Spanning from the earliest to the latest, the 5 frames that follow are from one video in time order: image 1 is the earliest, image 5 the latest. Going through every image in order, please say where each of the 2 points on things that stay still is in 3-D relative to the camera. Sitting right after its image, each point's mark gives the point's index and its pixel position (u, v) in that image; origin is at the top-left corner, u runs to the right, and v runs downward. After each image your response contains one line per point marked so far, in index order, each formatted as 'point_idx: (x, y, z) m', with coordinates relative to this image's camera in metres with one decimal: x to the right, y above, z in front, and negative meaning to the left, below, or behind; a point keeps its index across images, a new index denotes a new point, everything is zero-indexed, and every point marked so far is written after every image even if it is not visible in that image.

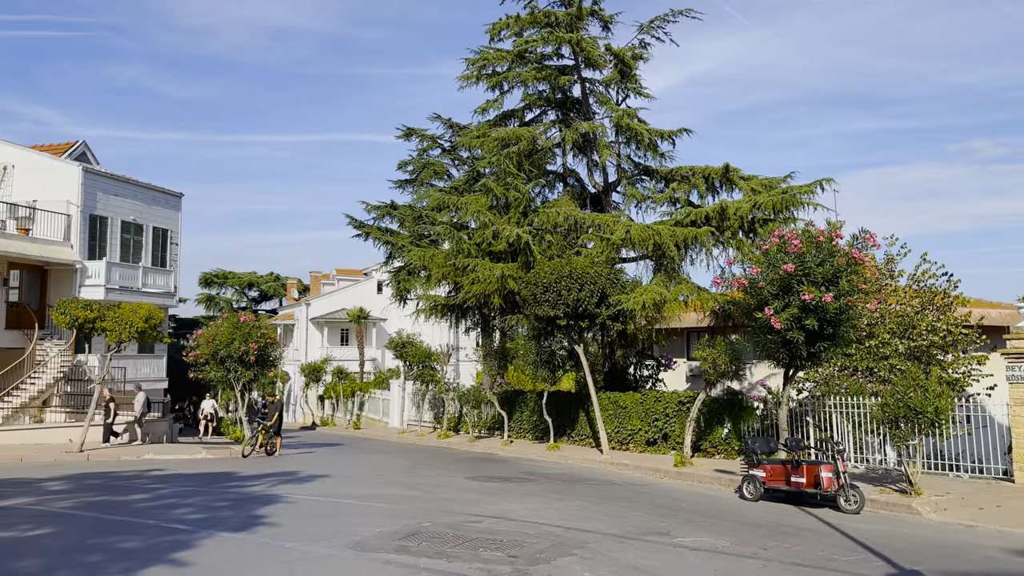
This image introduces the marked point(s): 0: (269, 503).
0: (-3.5, -3.1, +11.2) m
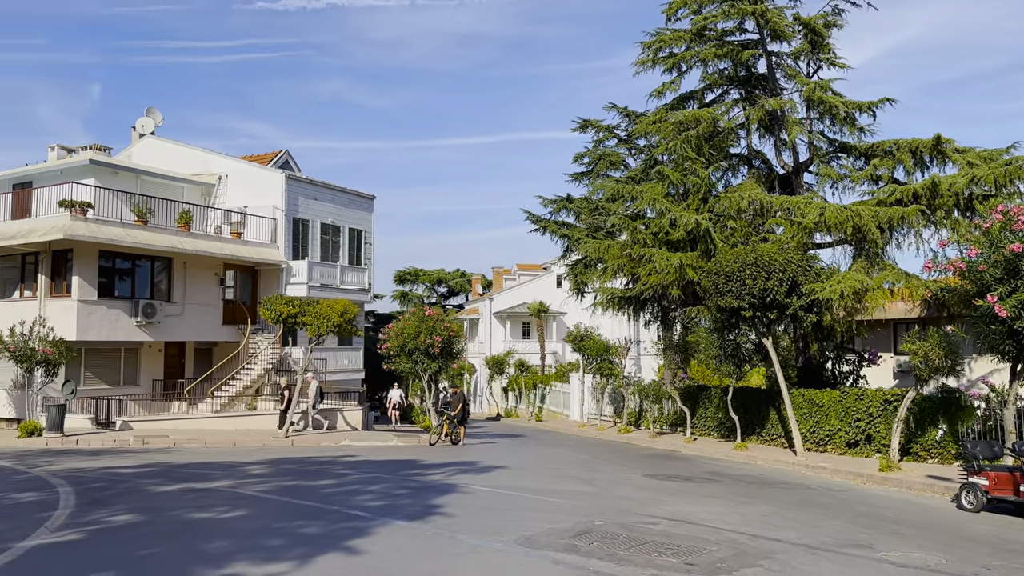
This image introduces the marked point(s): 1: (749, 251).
0: (-1.0, -3.0, +11.4) m
1: (+6.1, +0.9, +19.9) m
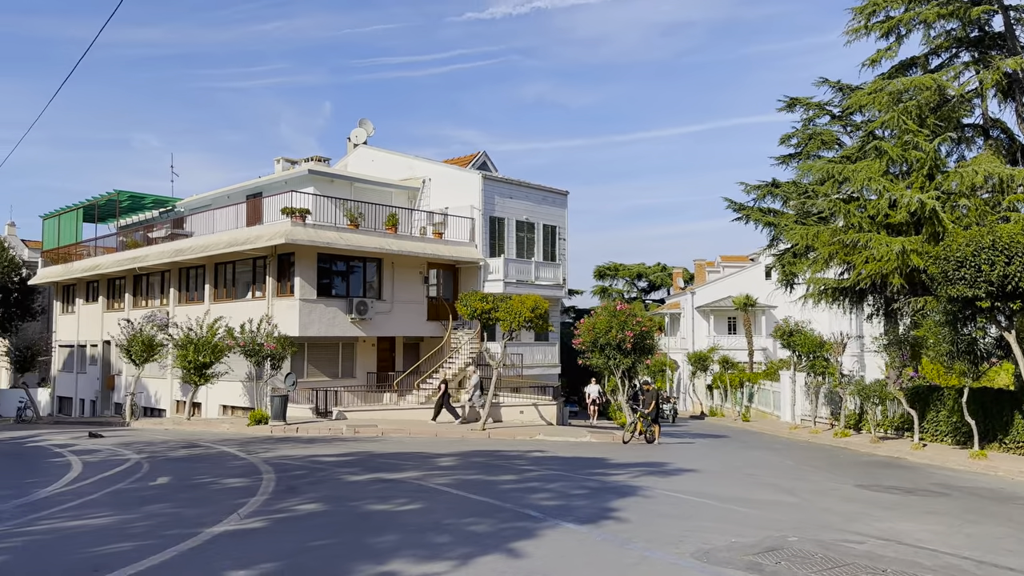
0: (+1.6, -2.9, +10.8) m
1: (+10.5, +1.2, +17.3) m
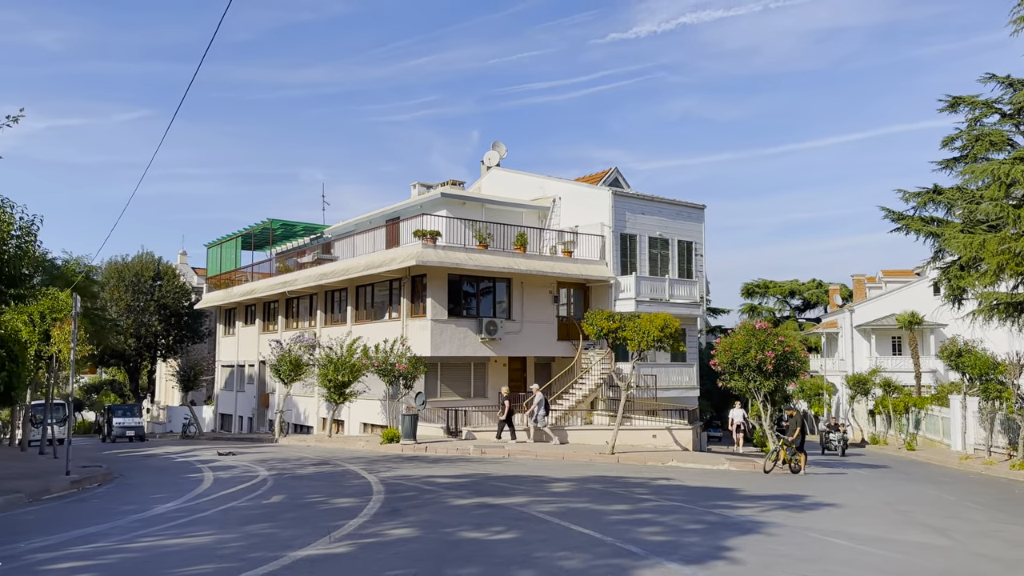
0: (+2.9, -3.1, +9.8) m
1: (+12.9, +1.0, +14.7) m
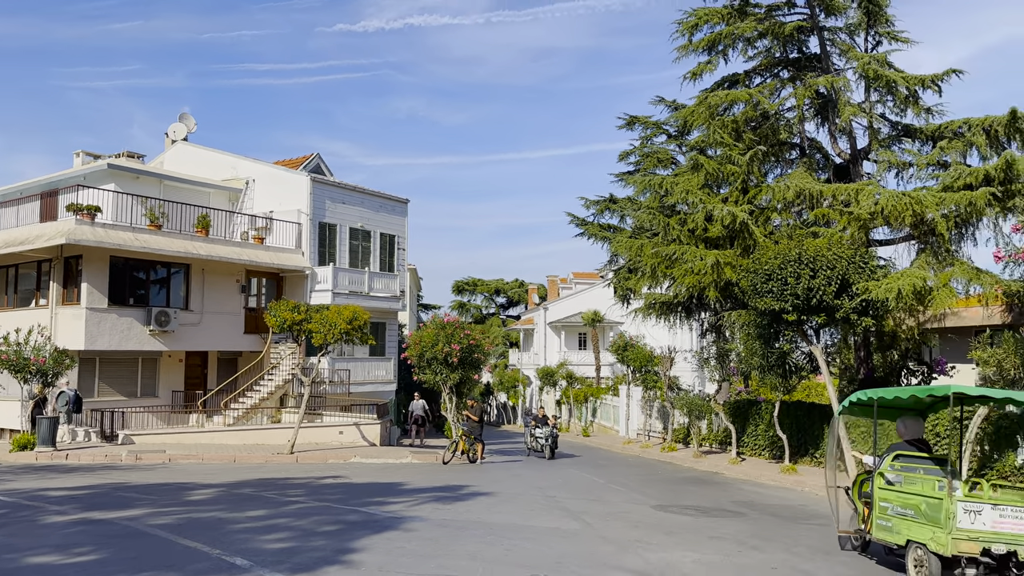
0: (-1.5, -2.9, +9.3) m
1: (+6.2, +0.9, +17.3) m
